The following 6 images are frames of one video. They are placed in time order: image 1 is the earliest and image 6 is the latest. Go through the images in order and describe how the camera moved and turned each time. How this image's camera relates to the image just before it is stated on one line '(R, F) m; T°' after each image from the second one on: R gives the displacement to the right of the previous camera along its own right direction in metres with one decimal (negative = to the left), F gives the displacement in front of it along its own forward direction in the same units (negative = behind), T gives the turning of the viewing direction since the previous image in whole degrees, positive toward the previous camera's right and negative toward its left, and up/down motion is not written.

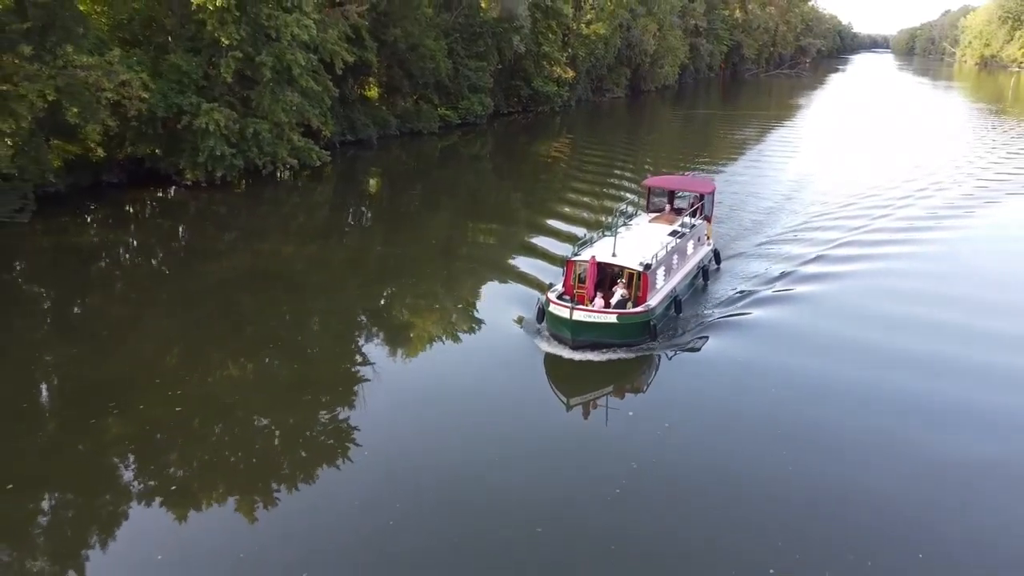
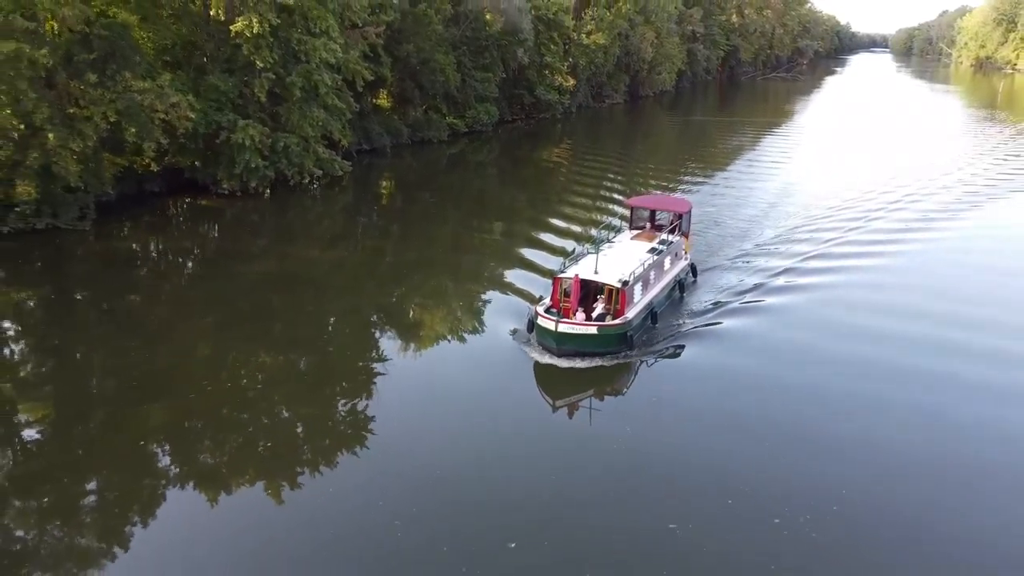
(-0.2, -1.9) m; 0°
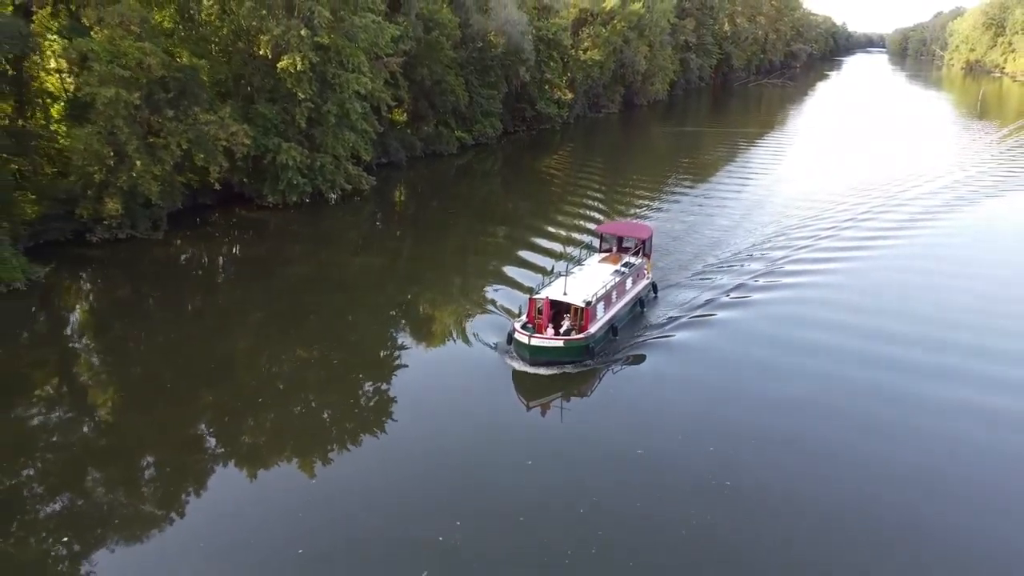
(-0.3, -3.3) m; 0°
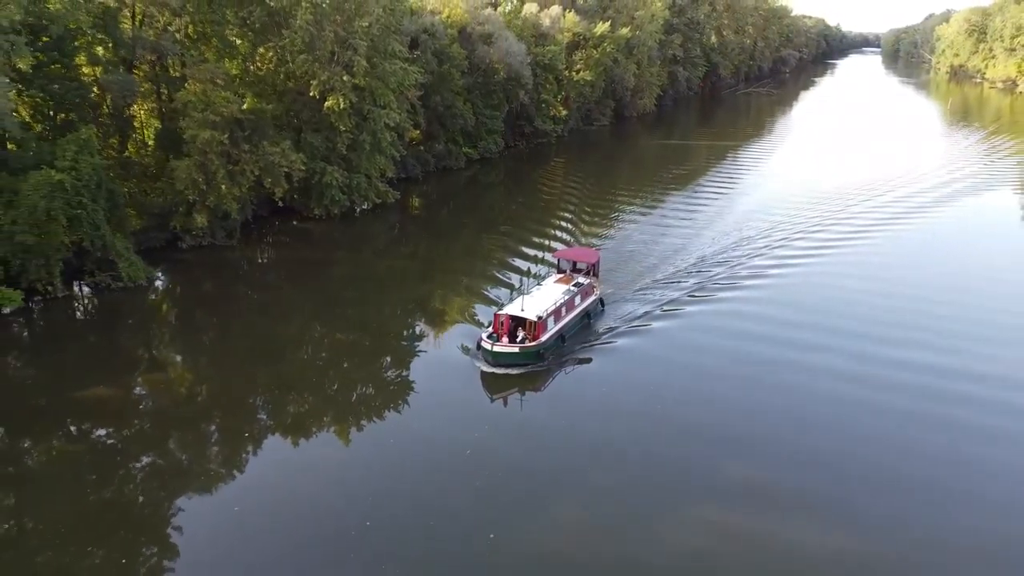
(-0.2, -5.3) m; 0°
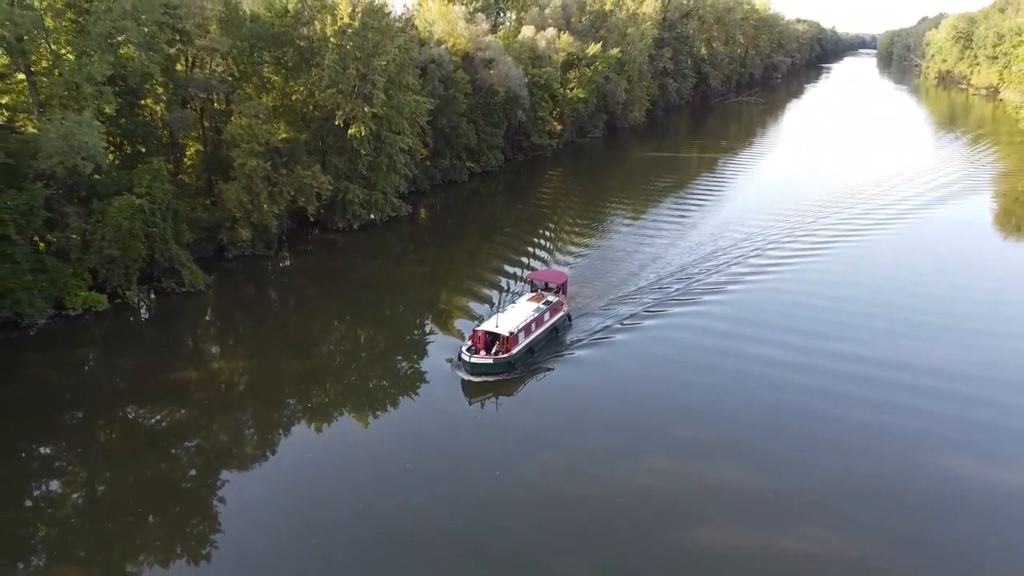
(0.0, -4.2) m; 0°
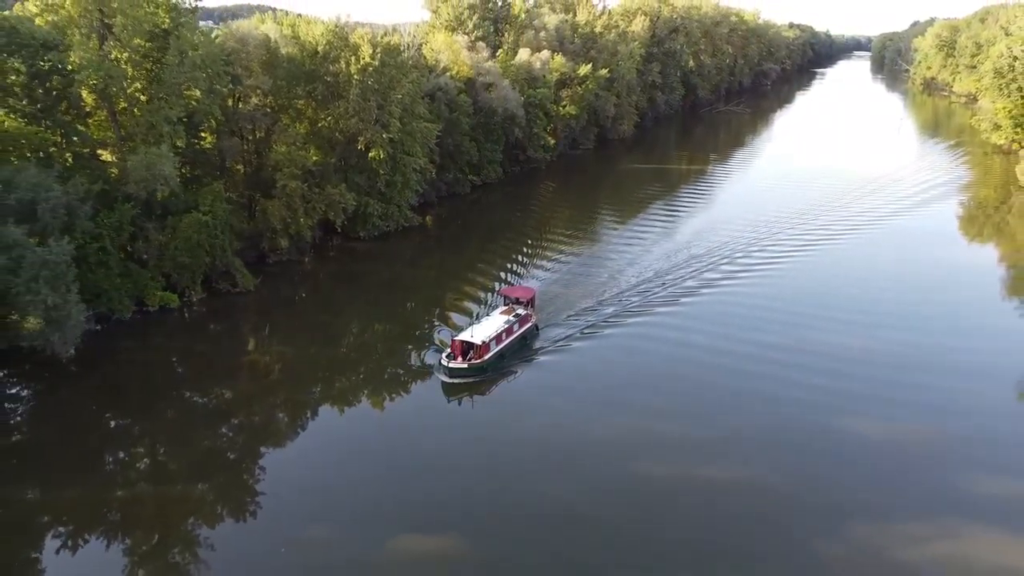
(+0.1, -5.4) m; 0°
